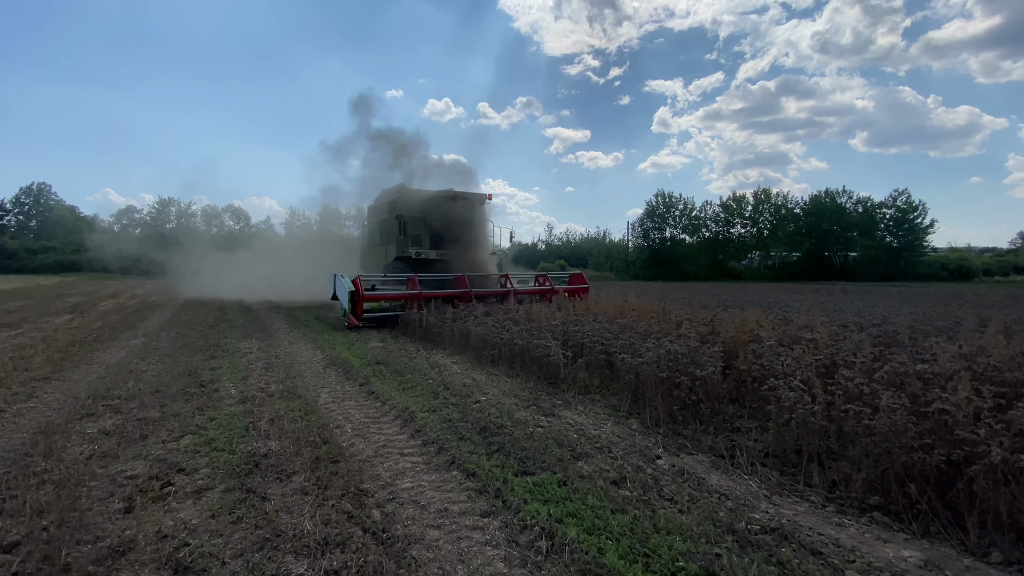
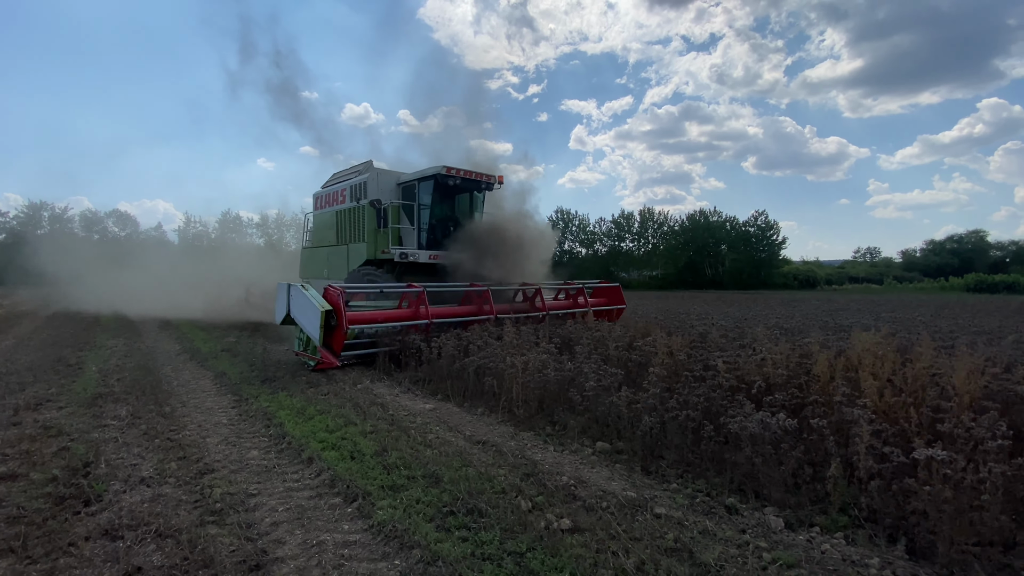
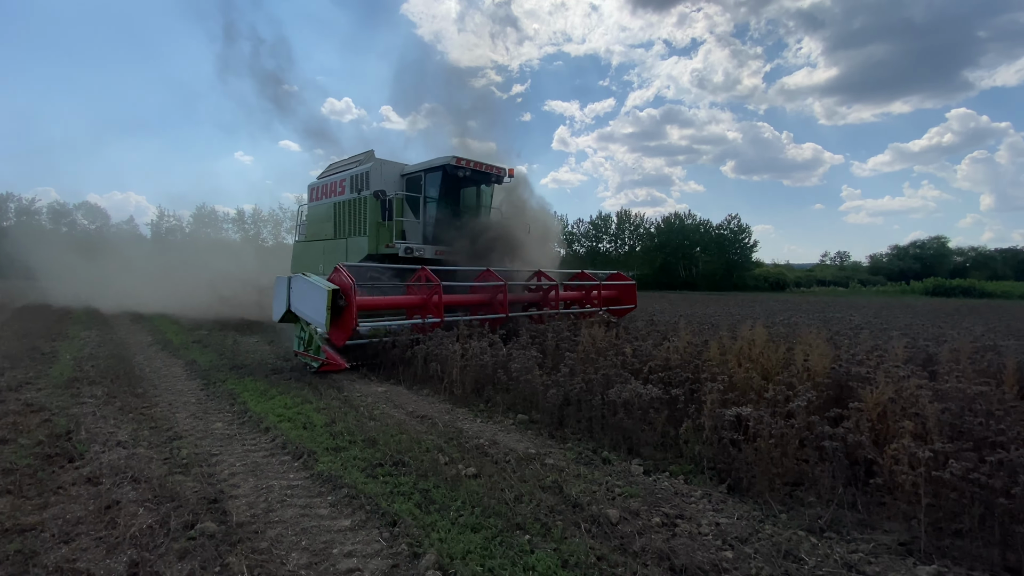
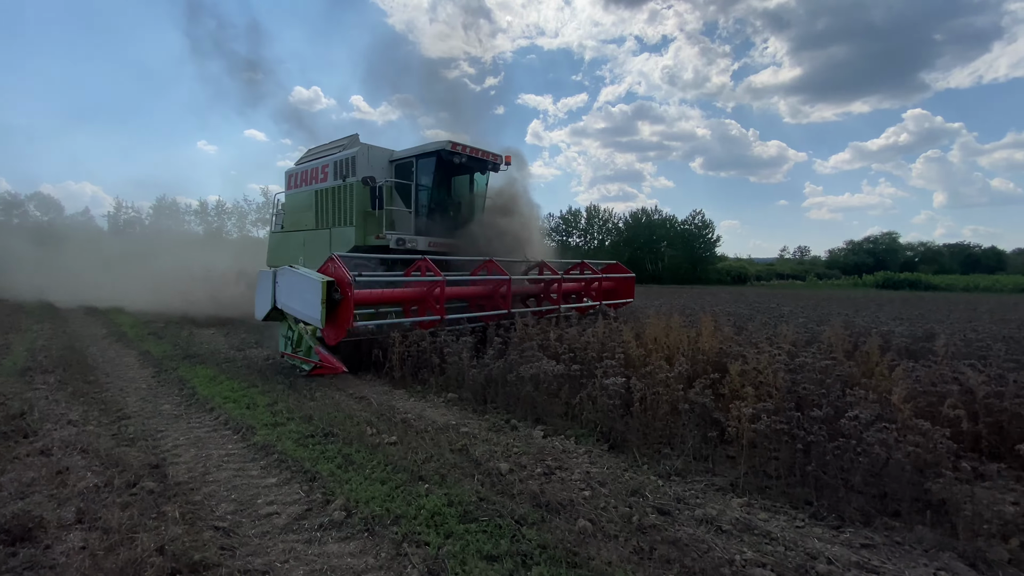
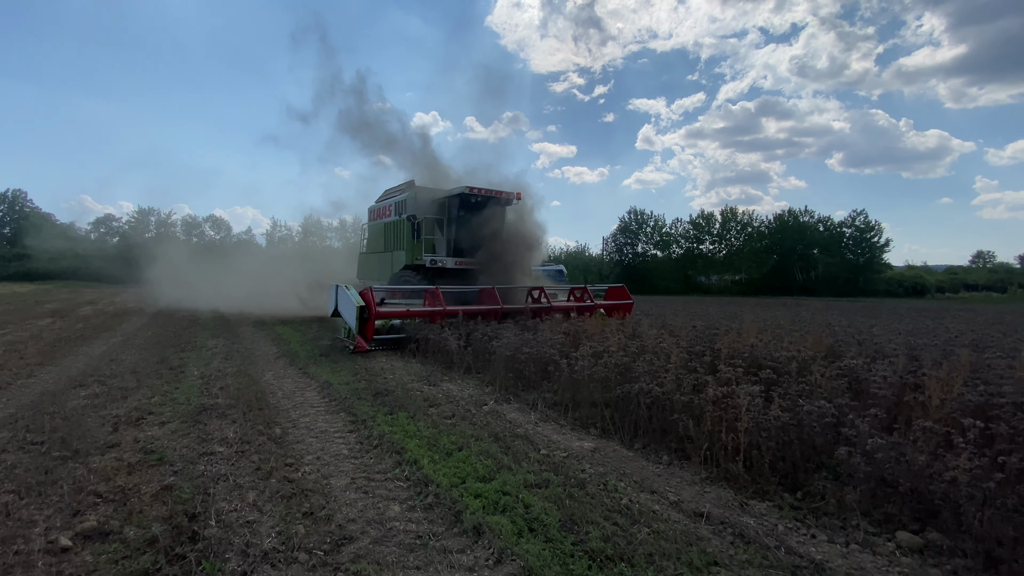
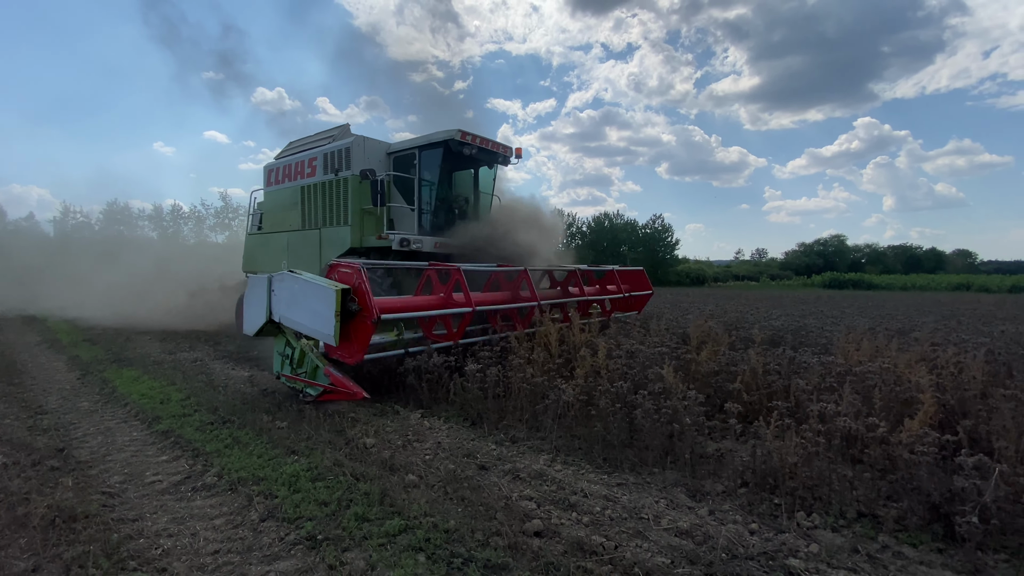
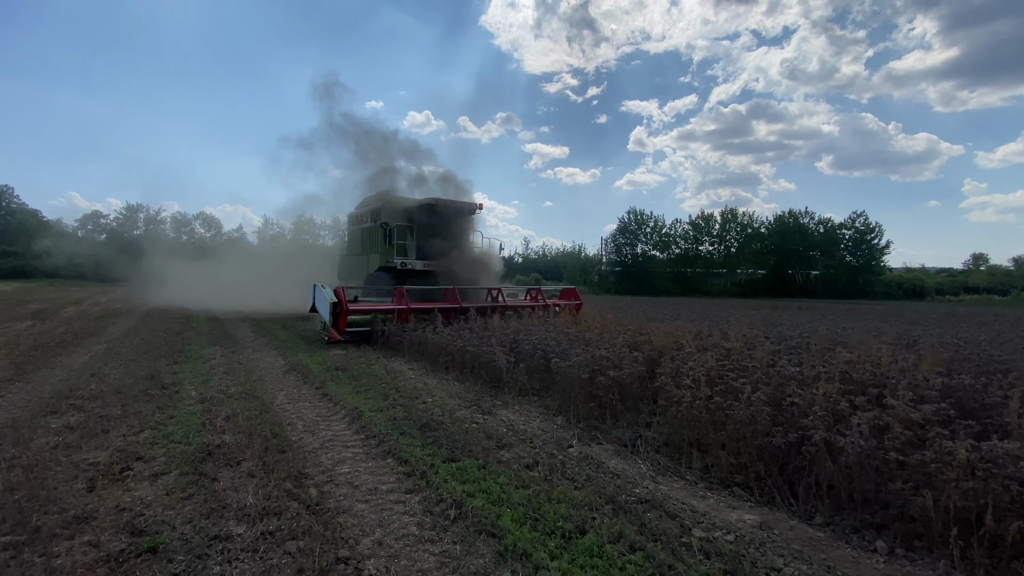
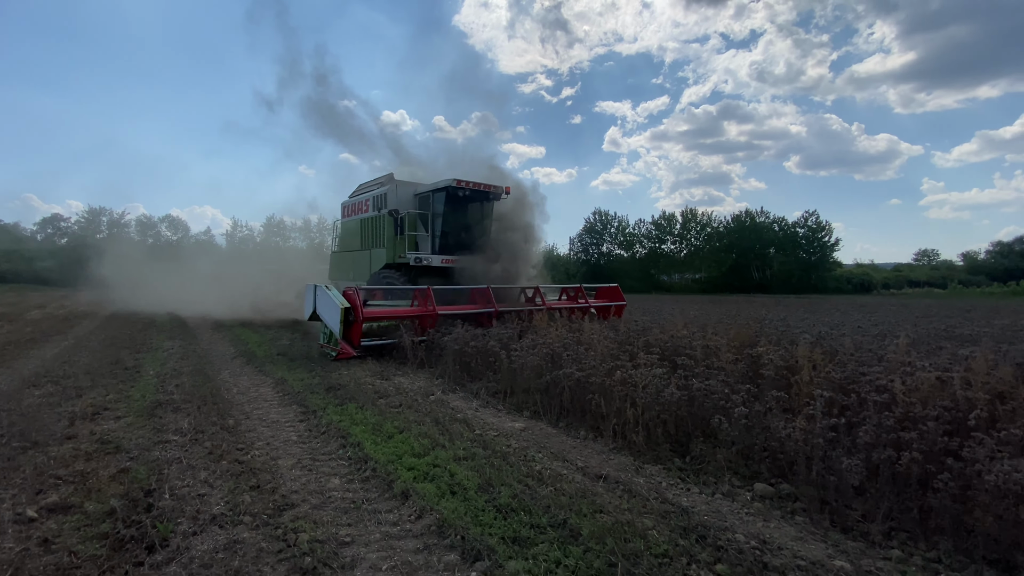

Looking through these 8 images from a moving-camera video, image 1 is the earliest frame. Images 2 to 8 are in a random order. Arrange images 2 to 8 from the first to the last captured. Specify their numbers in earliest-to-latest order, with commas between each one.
7, 5, 8, 2, 3, 4, 6
